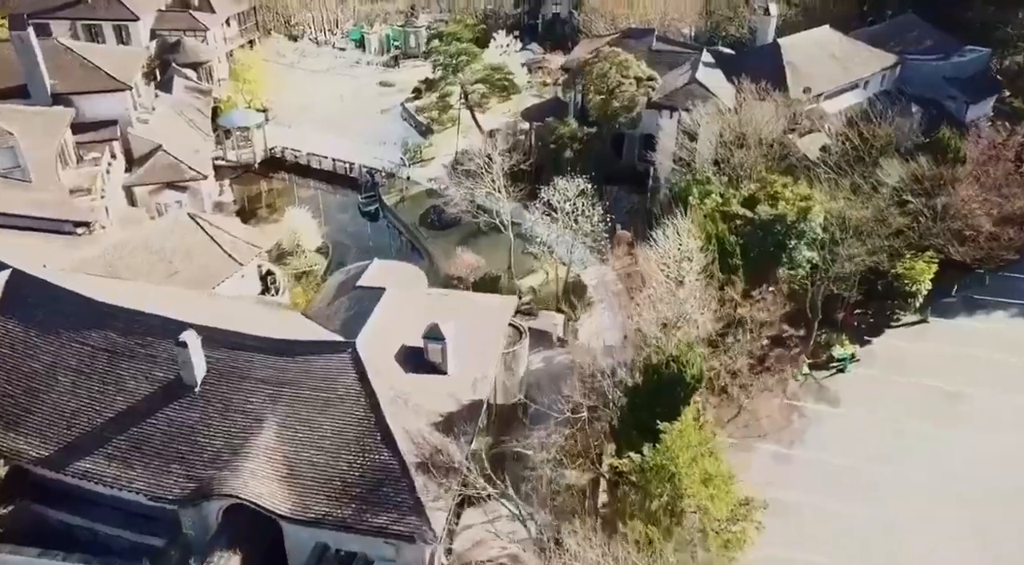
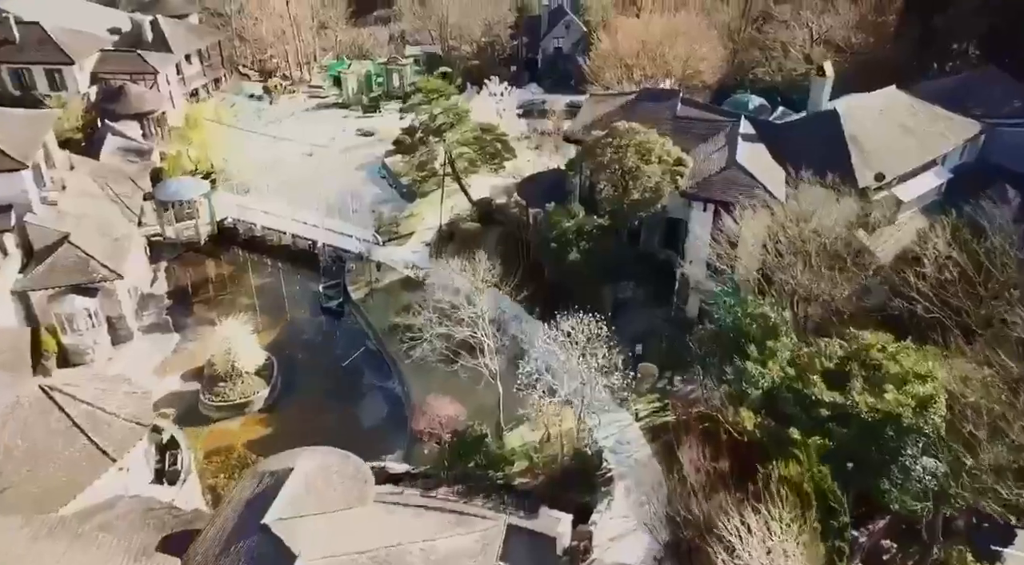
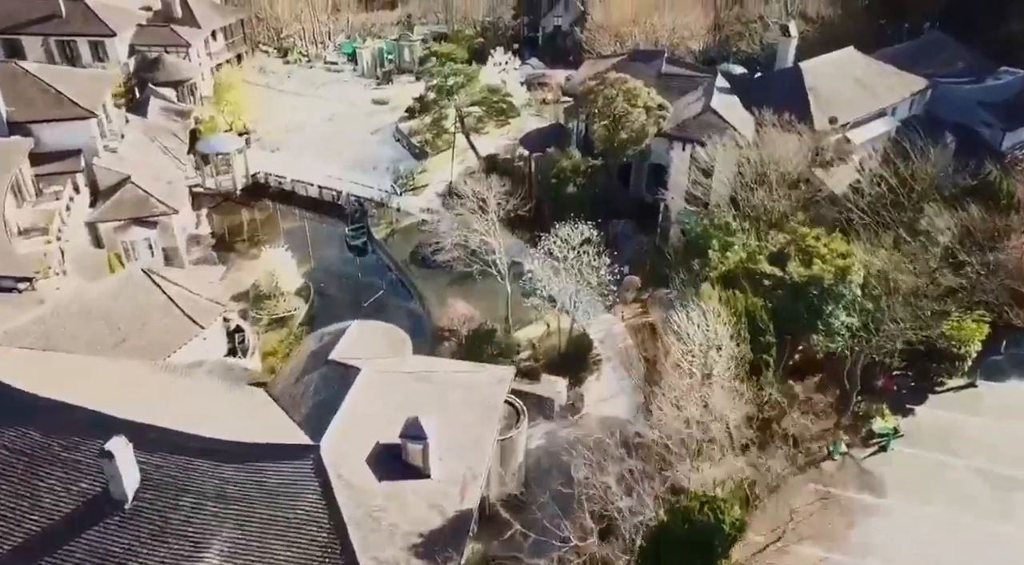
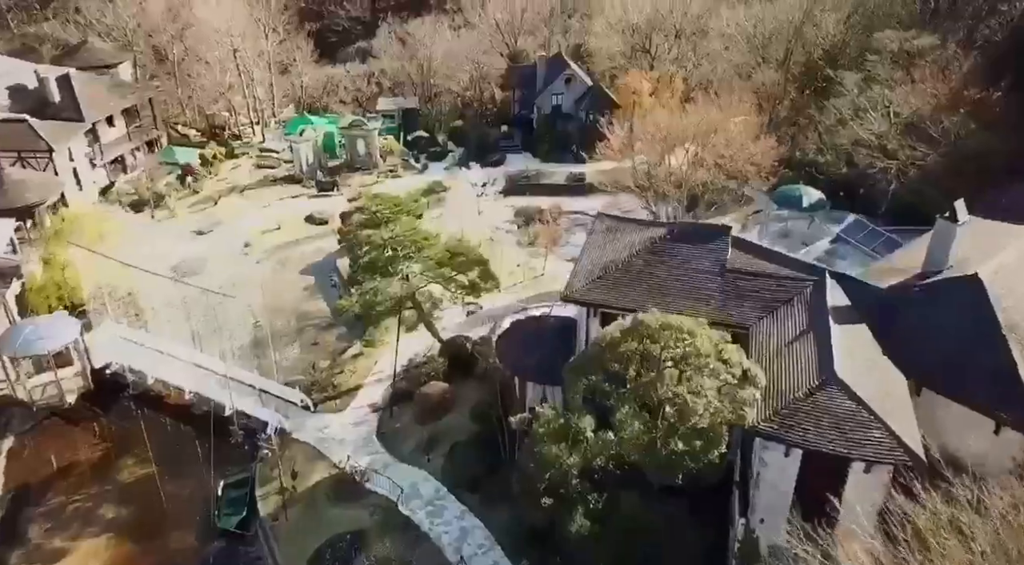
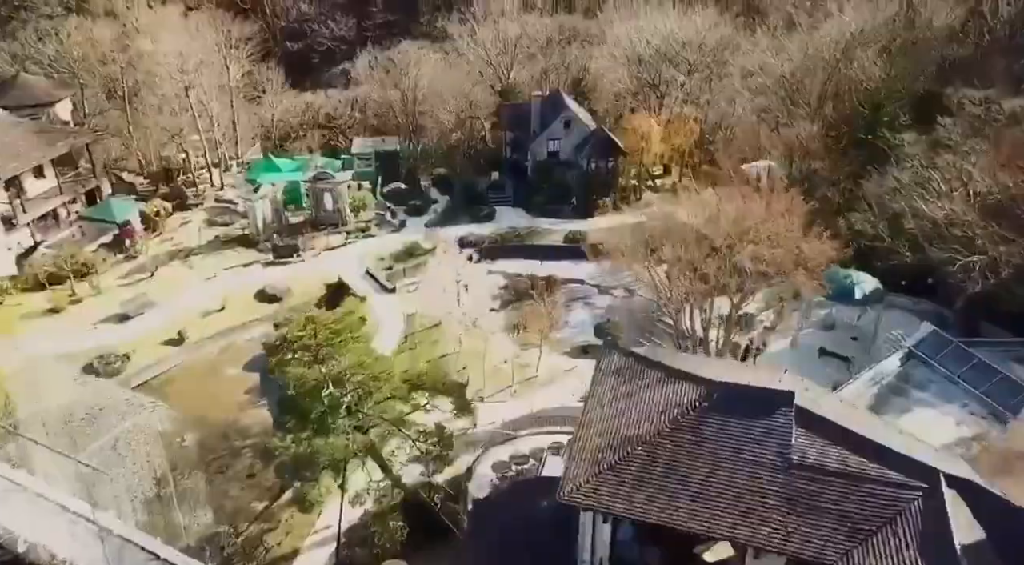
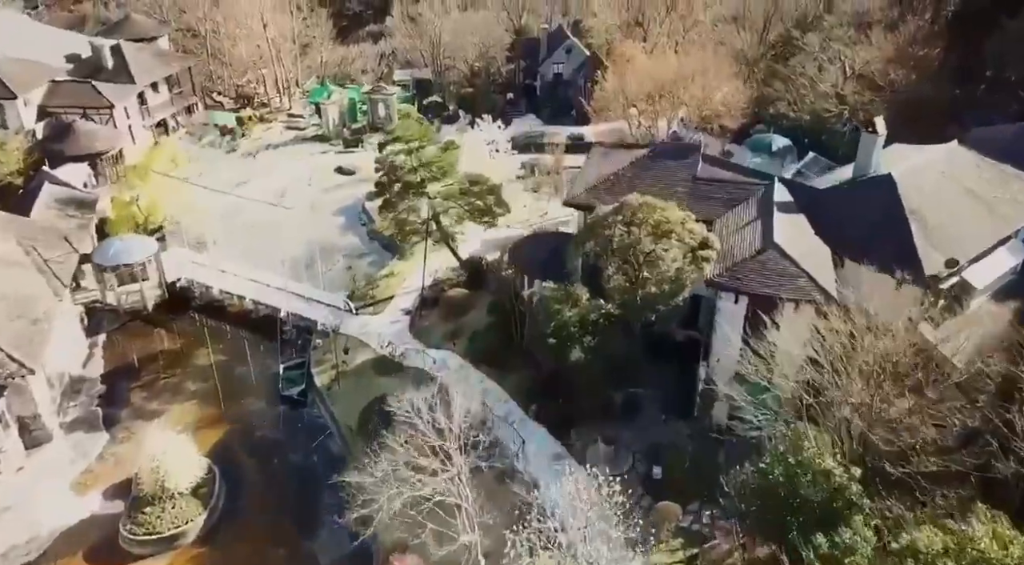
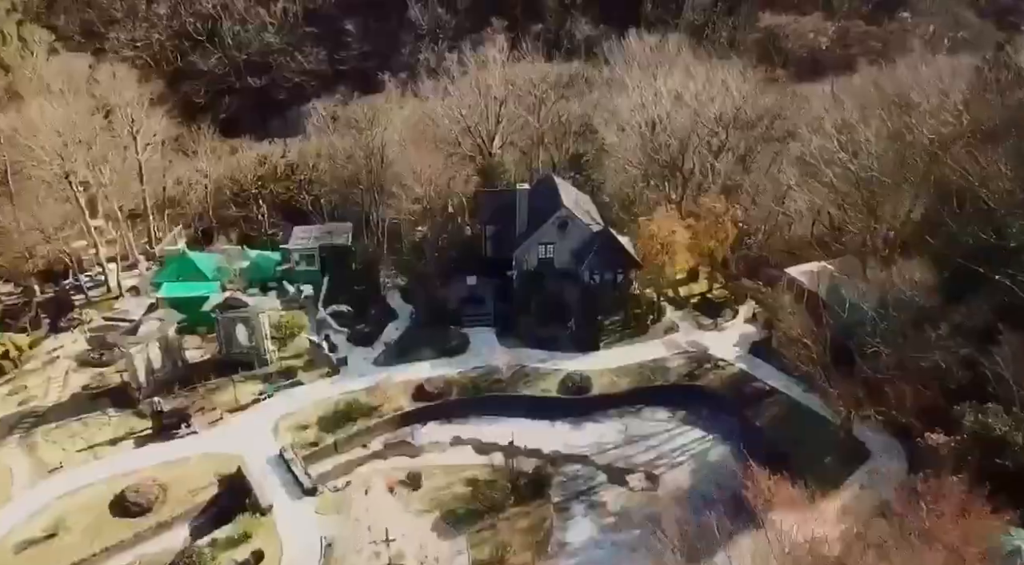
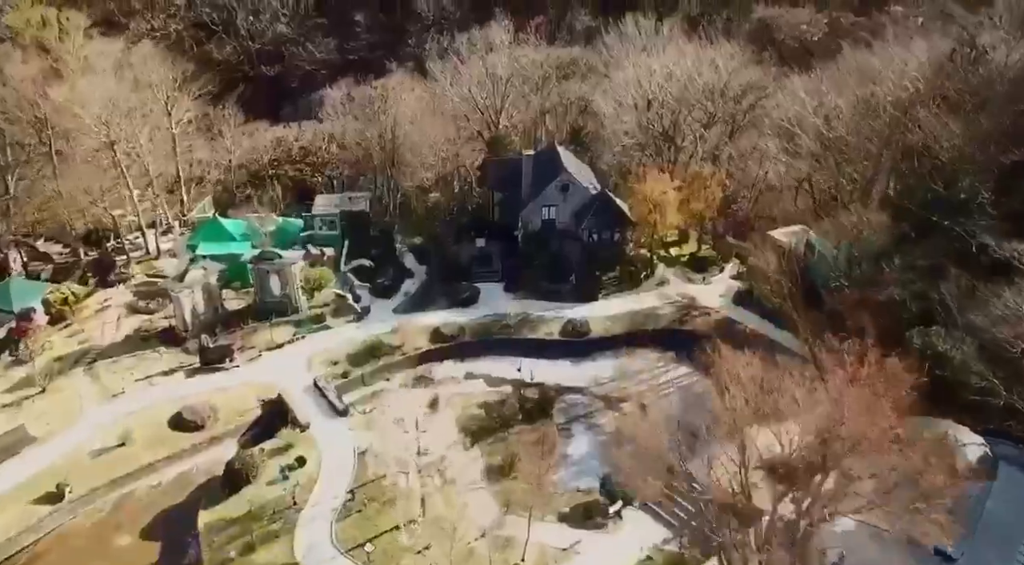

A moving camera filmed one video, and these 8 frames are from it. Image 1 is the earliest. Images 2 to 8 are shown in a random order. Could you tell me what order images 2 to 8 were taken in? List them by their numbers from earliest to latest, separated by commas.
3, 2, 6, 4, 5, 8, 7
